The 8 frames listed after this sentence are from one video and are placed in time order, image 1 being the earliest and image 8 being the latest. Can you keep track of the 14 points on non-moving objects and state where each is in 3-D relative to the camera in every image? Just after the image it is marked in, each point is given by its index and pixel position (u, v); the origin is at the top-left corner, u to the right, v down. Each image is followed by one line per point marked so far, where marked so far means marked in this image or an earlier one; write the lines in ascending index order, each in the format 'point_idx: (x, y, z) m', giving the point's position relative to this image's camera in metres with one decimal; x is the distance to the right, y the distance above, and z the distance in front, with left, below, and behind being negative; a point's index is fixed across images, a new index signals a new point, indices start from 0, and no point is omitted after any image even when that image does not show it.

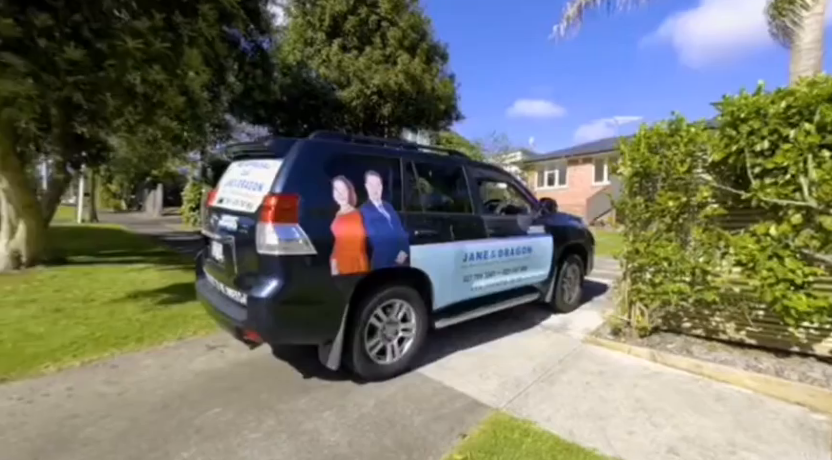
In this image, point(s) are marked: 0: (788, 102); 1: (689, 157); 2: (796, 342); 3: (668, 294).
0: (+2.7, +0.9, +2.6) m
1: (+2.5, +0.7, +3.2) m
2: (+3.2, -0.9, +3.0) m
3: (+2.4, -0.6, +3.4) m
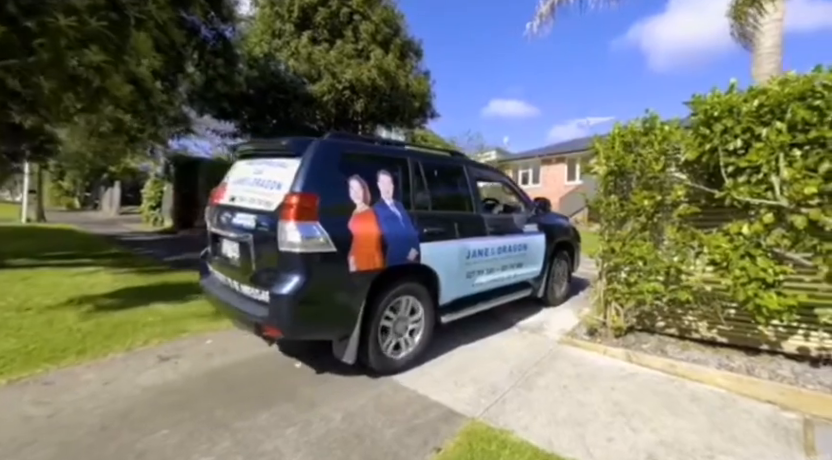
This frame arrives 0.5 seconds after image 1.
0: (+2.5, +0.9, +2.6) m
1: (+2.2, +0.7, +3.2) m
2: (+3.0, -0.9, +3.0) m
3: (+2.2, -0.6, +3.3) m
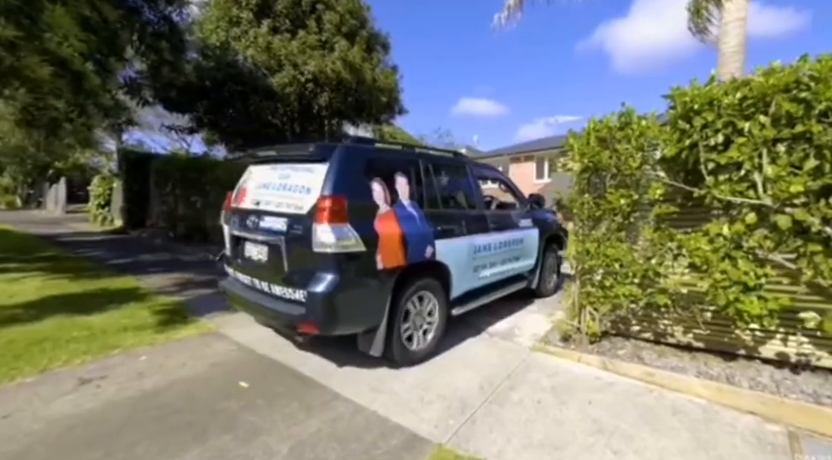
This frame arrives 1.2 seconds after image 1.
0: (+2.2, +0.9, +2.4) m
1: (+1.9, +0.7, +3.0) m
2: (+2.7, -0.9, +2.9) m
3: (+1.8, -0.6, +3.2) m
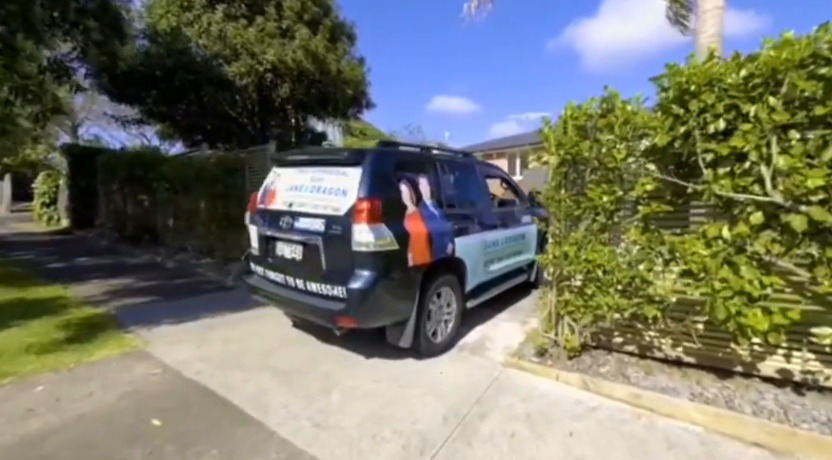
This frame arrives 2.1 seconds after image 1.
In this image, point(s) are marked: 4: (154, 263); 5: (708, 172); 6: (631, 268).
0: (+1.9, +0.9, +2.0) m
1: (+1.6, +0.7, +2.6) m
2: (+2.3, -0.9, +2.5) m
3: (+1.5, -0.6, +2.8) m
4: (-5.3, -0.7, +7.1) m
5: (+1.9, +0.4, +2.2) m
6: (+1.6, -0.3, +2.6) m
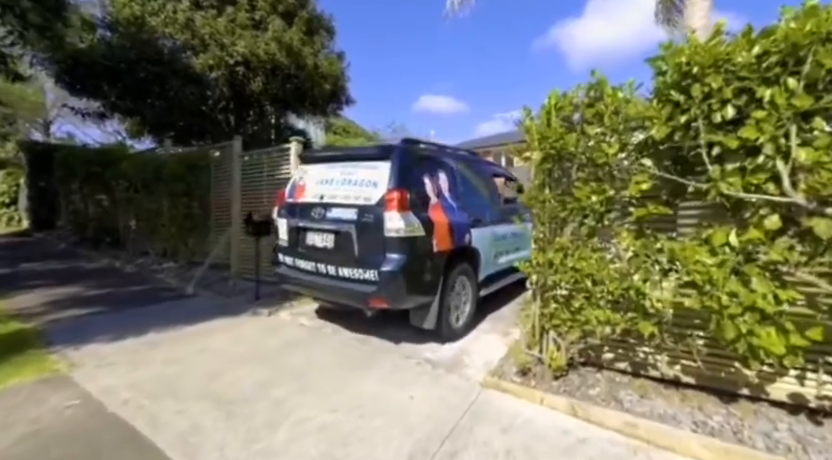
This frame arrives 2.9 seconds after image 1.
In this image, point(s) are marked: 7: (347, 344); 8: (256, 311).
0: (+1.7, +0.9, +1.7) m
1: (+1.3, +0.6, +2.3) m
2: (+2.1, -1.0, +2.2) m
3: (+1.2, -0.7, +2.5) m
4: (-5.7, -0.7, +6.5) m
5: (+1.6, +0.3, +1.9) m
6: (+1.4, -0.3, +2.3) m
7: (-0.7, -1.2, +3.6) m
8: (-2.1, -1.0, +4.5) m
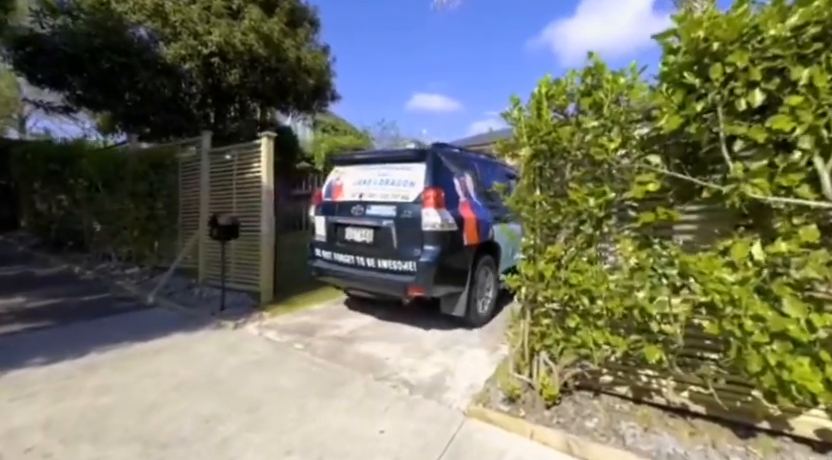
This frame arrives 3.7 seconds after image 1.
0: (+1.5, +0.9, +1.4) m
1: (+1.1, +0.6, +2.0) m
2: (+1.9, -1.0, +1.9) m
3: (+1.1, -0.7, +2.1) m
4: (-6.0, -0.8, +6.0) m
5: (+1.5, +0.3, +1.6) m
6: (+1.2, -0.4, +2.0) m
7: (-0.9, -1.2, +3.2) m
8: (-2.3, -1.1, +4.1) m
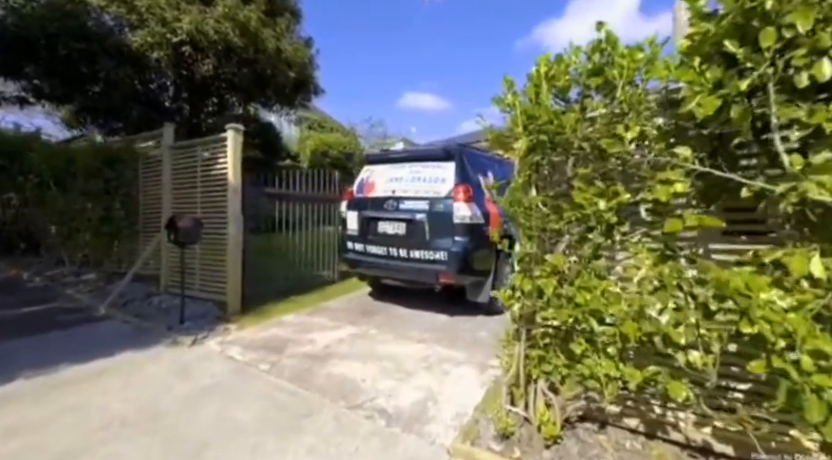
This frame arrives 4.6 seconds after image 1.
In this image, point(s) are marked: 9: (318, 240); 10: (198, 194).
0: (+1.4, +0.8, +1.1) m
1: (+1.0, +0.5, +1.6) m
2: (+1.8, -1.1, +1.6) m
3: (+0.9, -0.7, +1.8) m
4: (-6.3, -0.8, +5.5) m
5: (+1.3, +0.3, +1.3) m
6: (+1.1, -0.4, +1.6) m
7: (-1.1, -1.3, +2.8) m
8: (-2.5, -1.1, +3.6) m
9: (-1.6, -0.2, +5.9) m
10: (-2.9, +0.5, +4.7) m
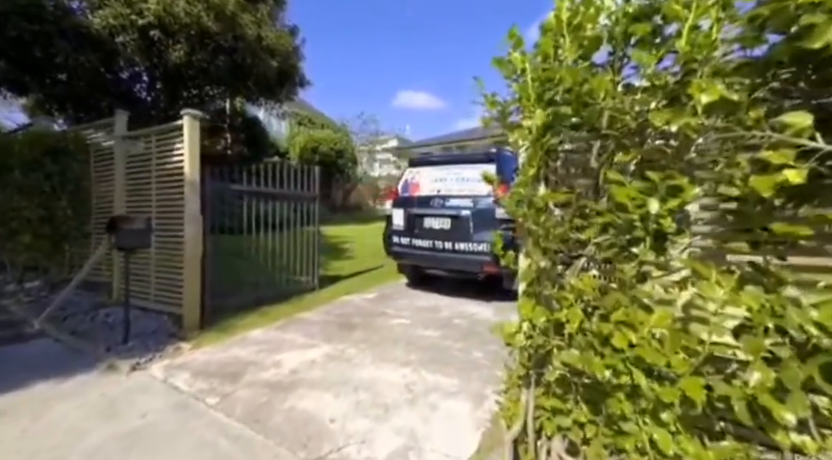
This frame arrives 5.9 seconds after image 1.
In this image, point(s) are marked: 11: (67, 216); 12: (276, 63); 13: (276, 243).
0: (+1.3, +0.8, +0.5) m
1: (+0.9, +0.5, +1.1) m
2: (+1.7, -1.1, +1.1) m
3: (+0.8, -0.8, +1.3) m
4: (-6.4, -0.8, +4.8) m
5: (+1.2, +0.2, +0.7) m
6: (+0.9, -0.4, +1.1) m
7: (-1.2, -1.3, +2.2) m
8: (-2.6, -1.2, +3.1) m
9: (-1.8, -0.2, +5.3) m
10: (-3.1, +0.5, +4.1) m
11: (-4.6, +0.2, +4.7) m
12: (-3.7, +4.4, +9.2) m
13: (-2.0, -0.2, +5.1) m
